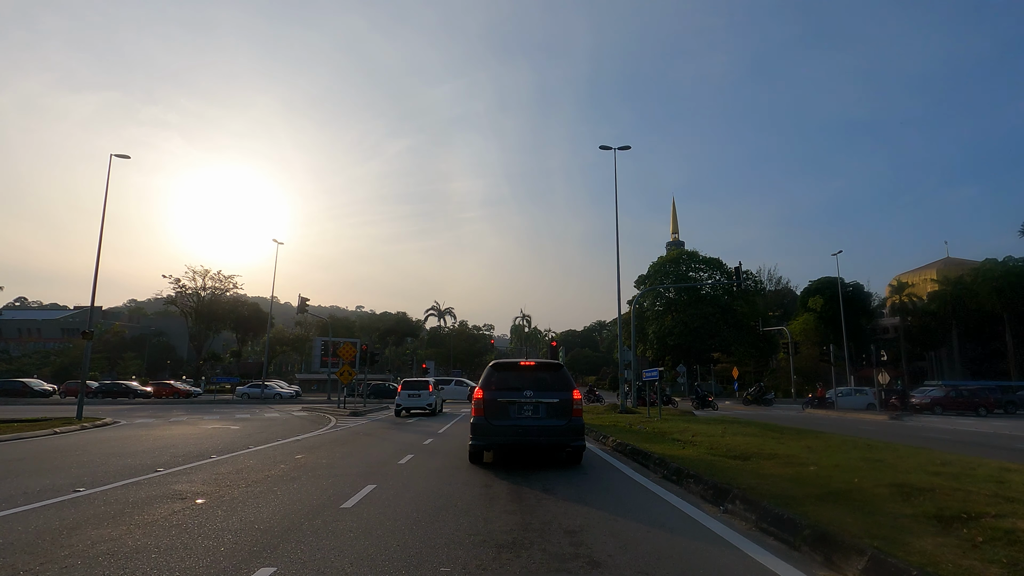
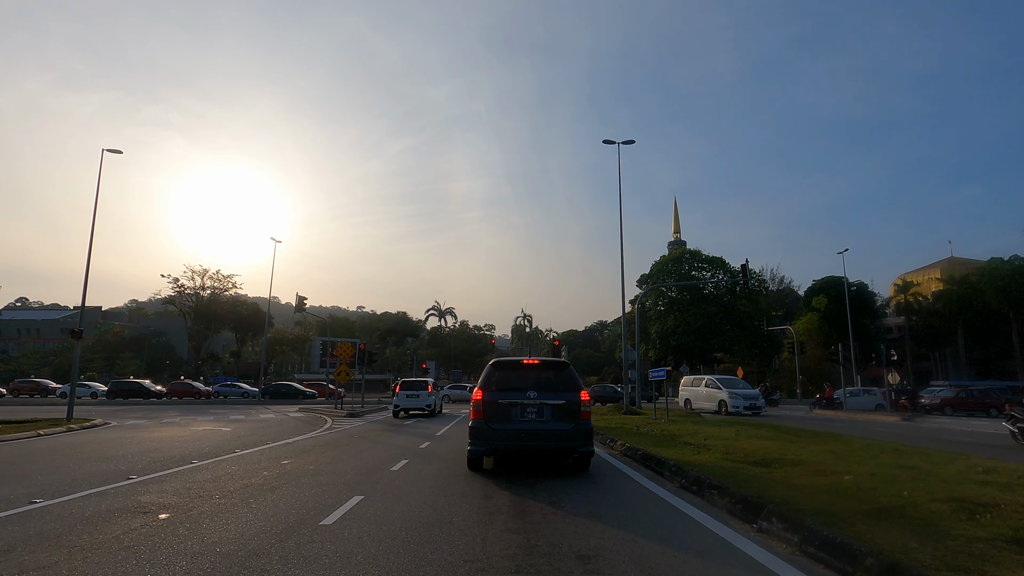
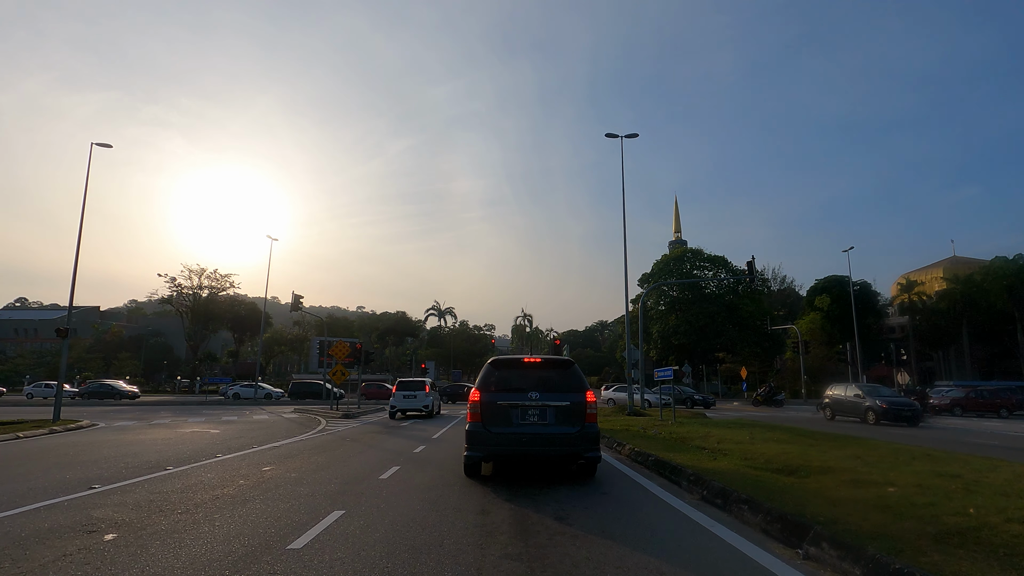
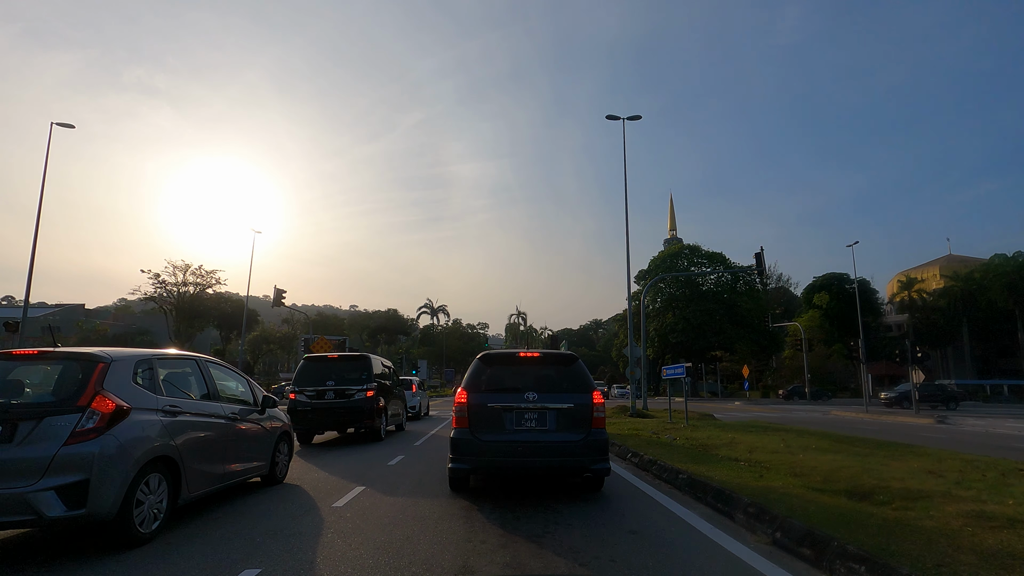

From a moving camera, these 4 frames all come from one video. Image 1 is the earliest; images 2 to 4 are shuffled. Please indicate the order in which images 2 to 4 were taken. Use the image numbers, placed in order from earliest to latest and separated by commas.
2, 3, 4
